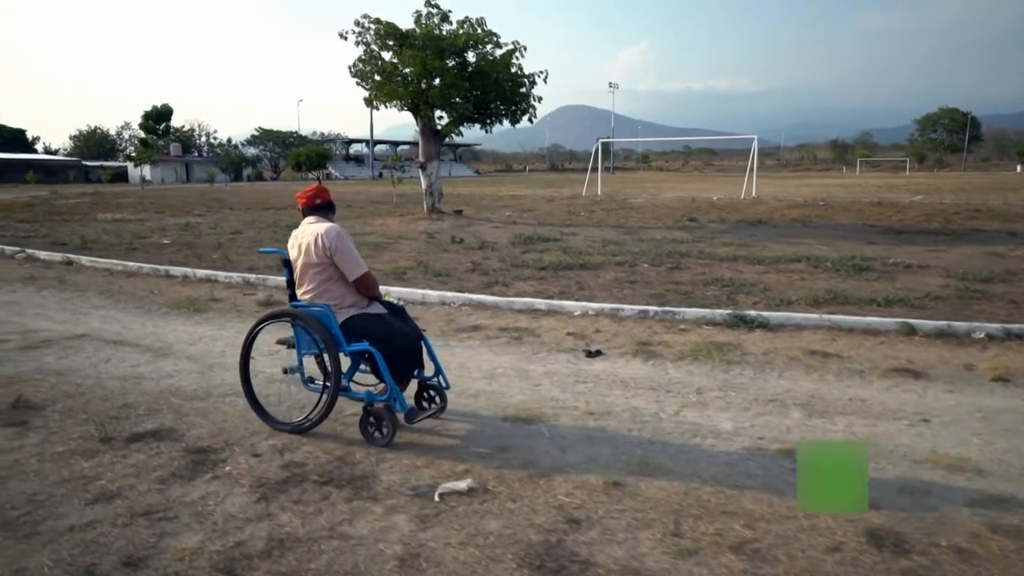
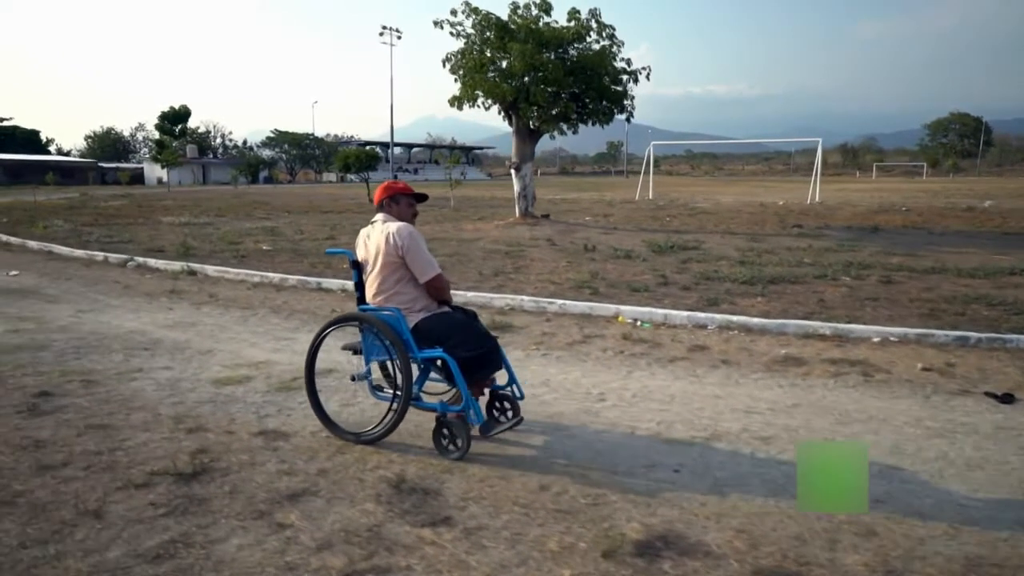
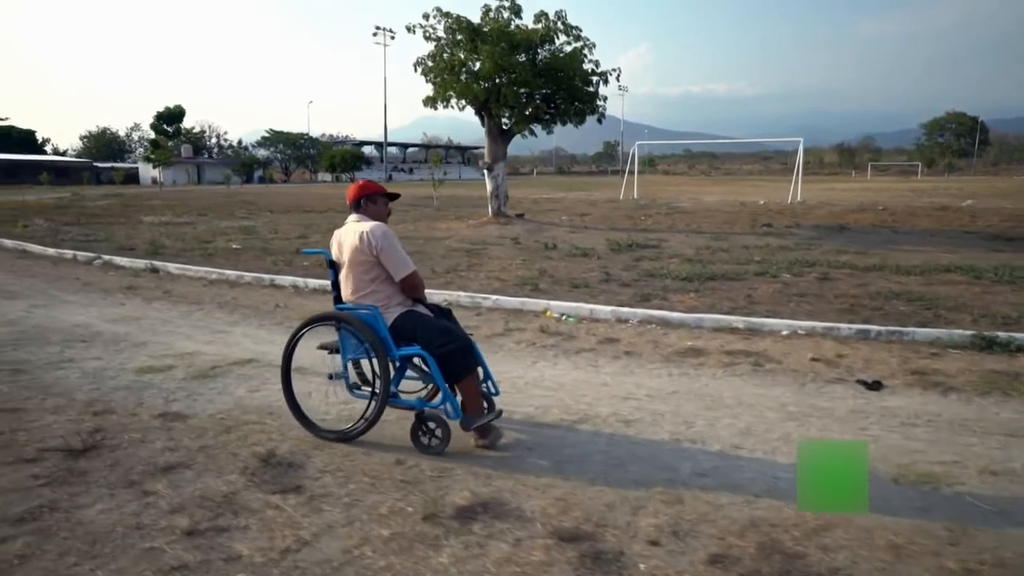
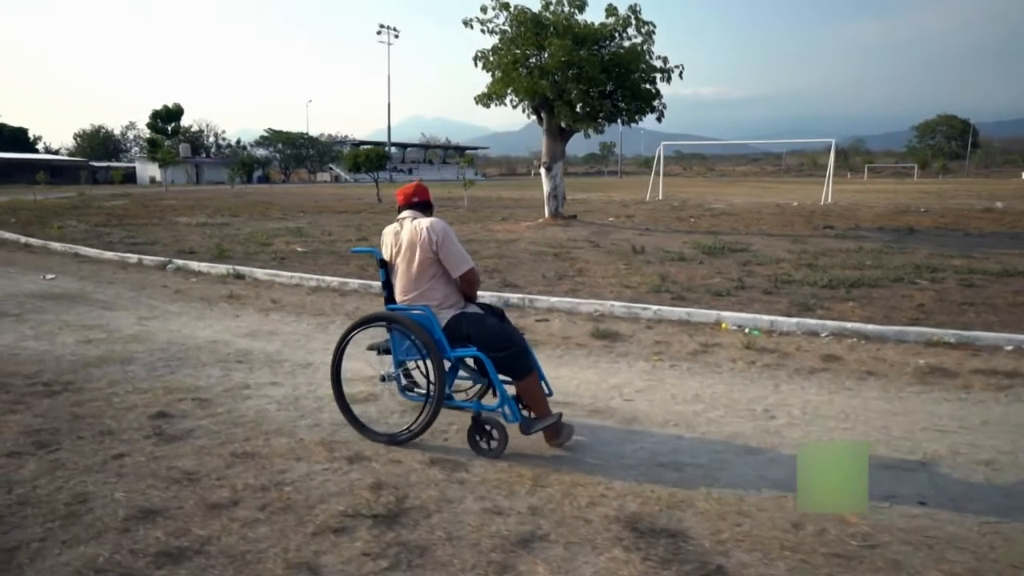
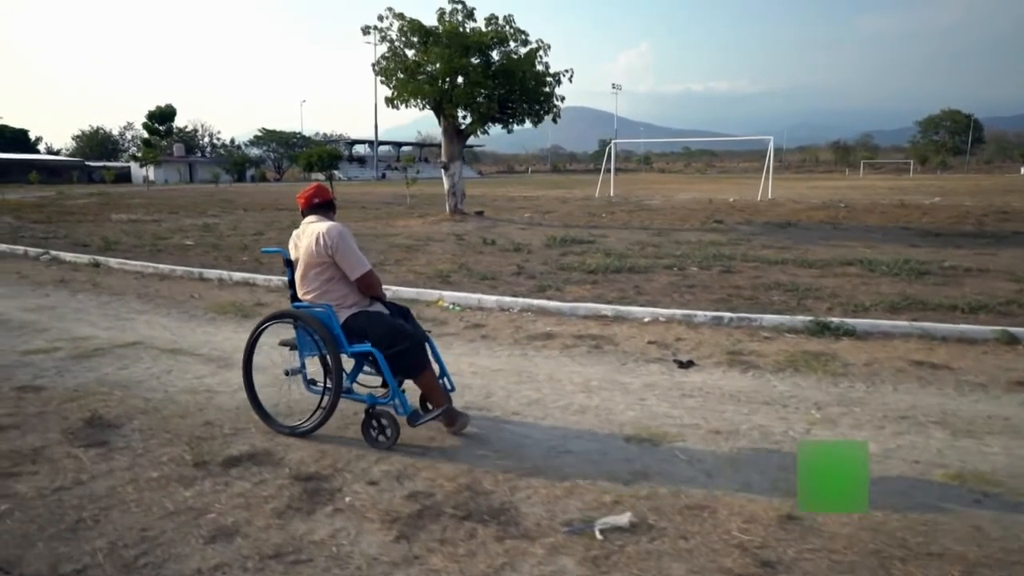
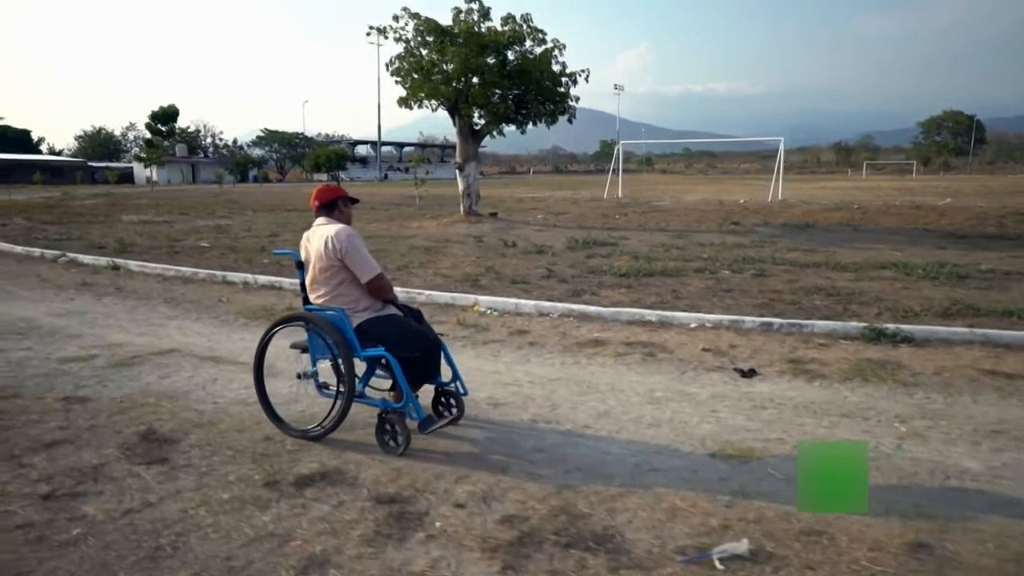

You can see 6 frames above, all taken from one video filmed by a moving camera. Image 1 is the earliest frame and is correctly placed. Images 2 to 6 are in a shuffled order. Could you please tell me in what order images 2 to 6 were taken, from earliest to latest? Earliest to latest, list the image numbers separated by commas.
5, 6, 3, 2, 4
